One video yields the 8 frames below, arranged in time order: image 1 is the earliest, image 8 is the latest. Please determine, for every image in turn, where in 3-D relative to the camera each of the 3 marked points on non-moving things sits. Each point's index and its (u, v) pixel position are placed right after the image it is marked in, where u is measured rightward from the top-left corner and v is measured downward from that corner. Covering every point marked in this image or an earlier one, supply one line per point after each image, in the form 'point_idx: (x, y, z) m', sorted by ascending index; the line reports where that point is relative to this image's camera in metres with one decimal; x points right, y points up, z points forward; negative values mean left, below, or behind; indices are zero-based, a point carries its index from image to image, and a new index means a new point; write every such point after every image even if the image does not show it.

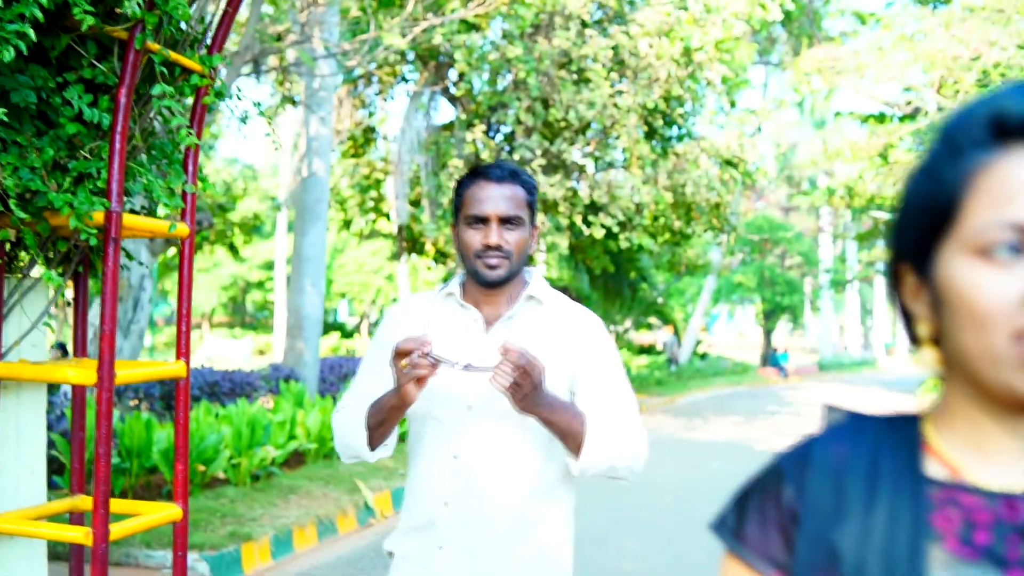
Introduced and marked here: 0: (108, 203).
0: (-1.1, +0.2, +2.8) m
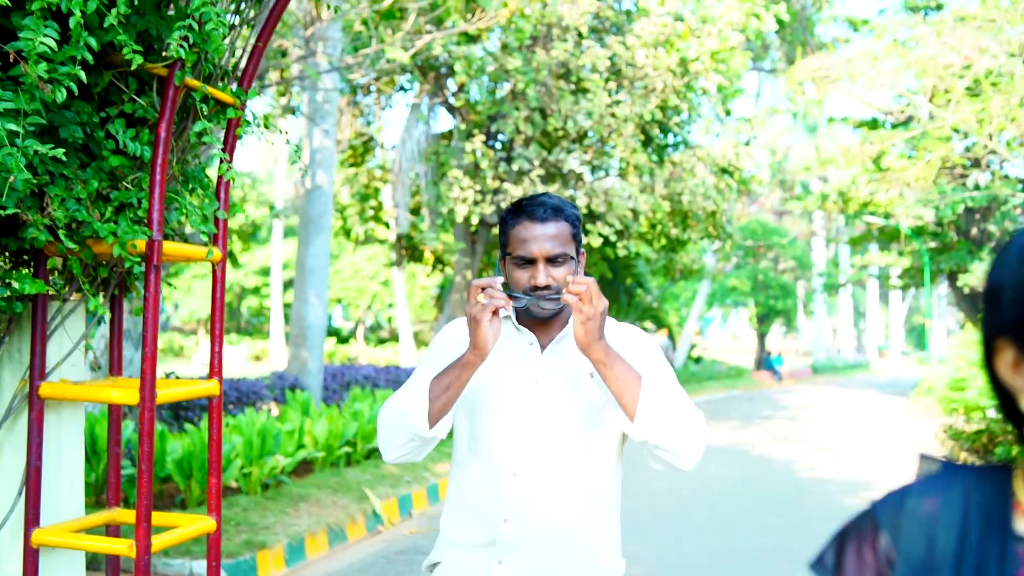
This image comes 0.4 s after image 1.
0: (-1.0, +0.2, +2.9) m
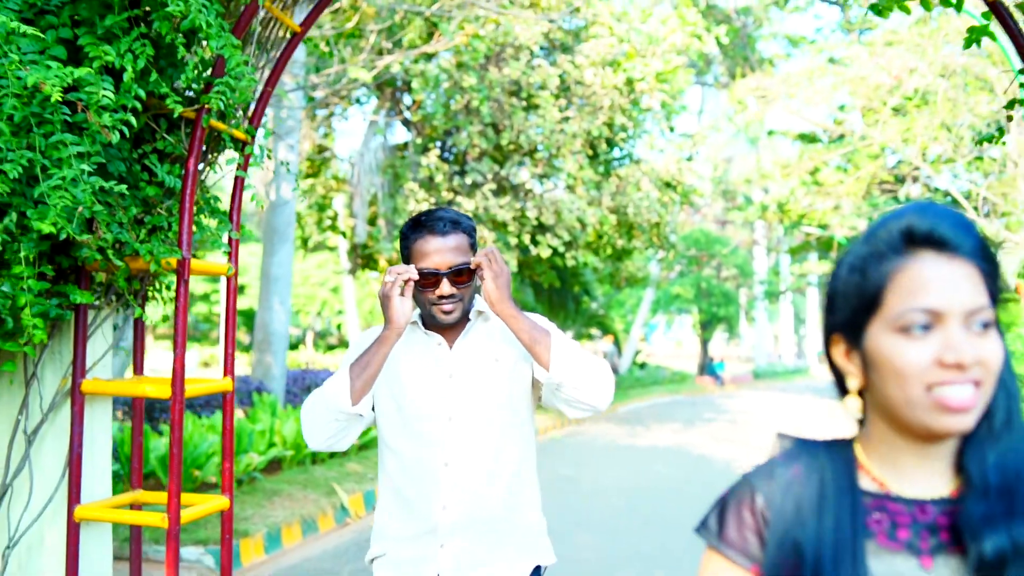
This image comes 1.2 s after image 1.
0: (-1.1, +0.1, +3.5) m
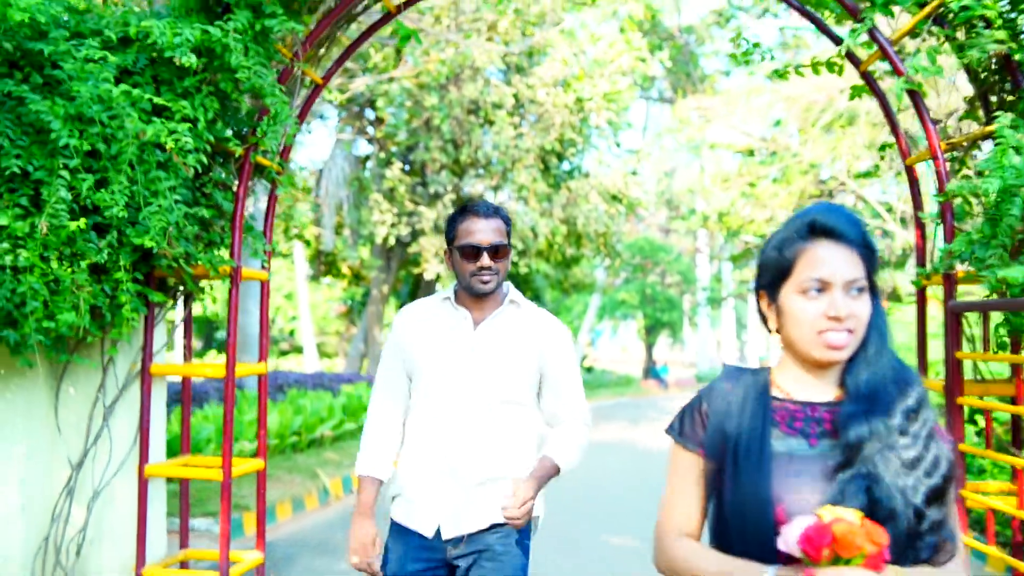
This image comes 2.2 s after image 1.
0: (-1.1, +0.1, +4.4) m
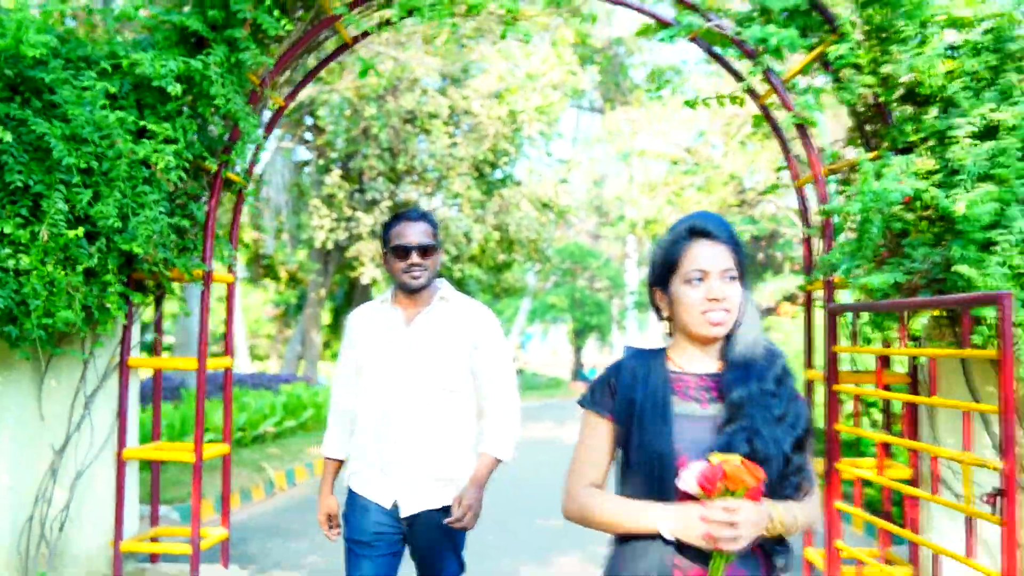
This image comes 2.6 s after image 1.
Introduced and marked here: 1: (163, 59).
0: (-1.4, +0.1, +4.9) m
1: (-1.5, +1.0, +4.6) m
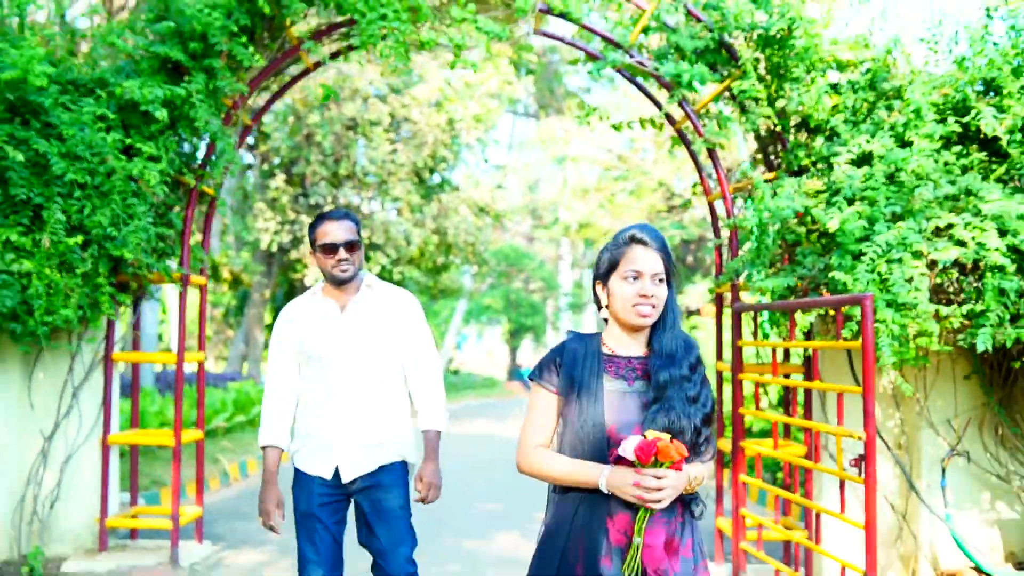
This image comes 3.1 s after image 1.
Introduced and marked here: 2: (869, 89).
0: (-1.7, +0.1, +5.5) m
1: (-1.7, +1.0, +5.1) m
2: (+1.7, +1.0, +5.2) m
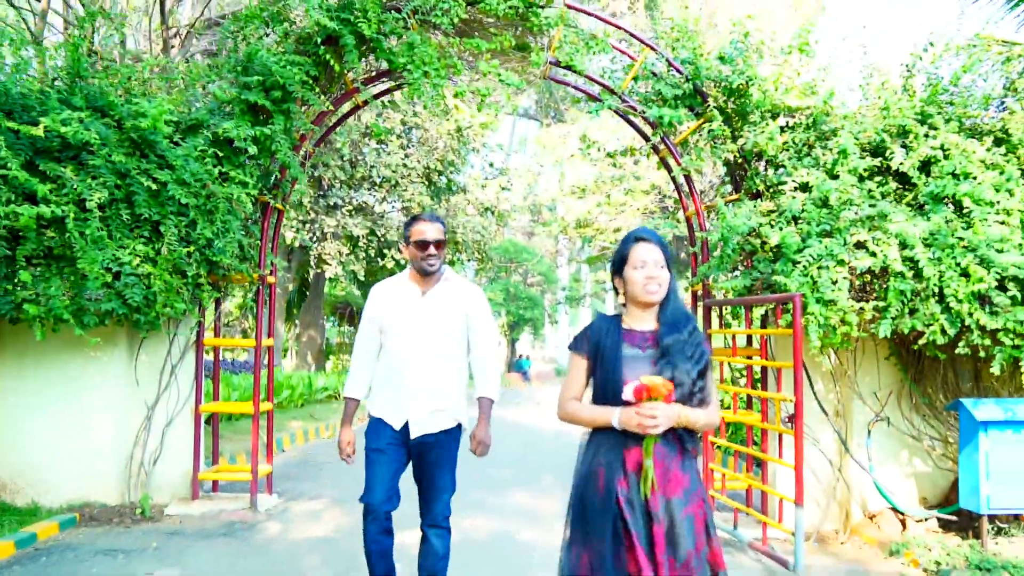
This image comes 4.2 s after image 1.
0: (-1.6, +0.1, +6.8) m
1: (-1.6, +1.0, +6.5) m
2: (+1.8, +1.0, +6.5) m
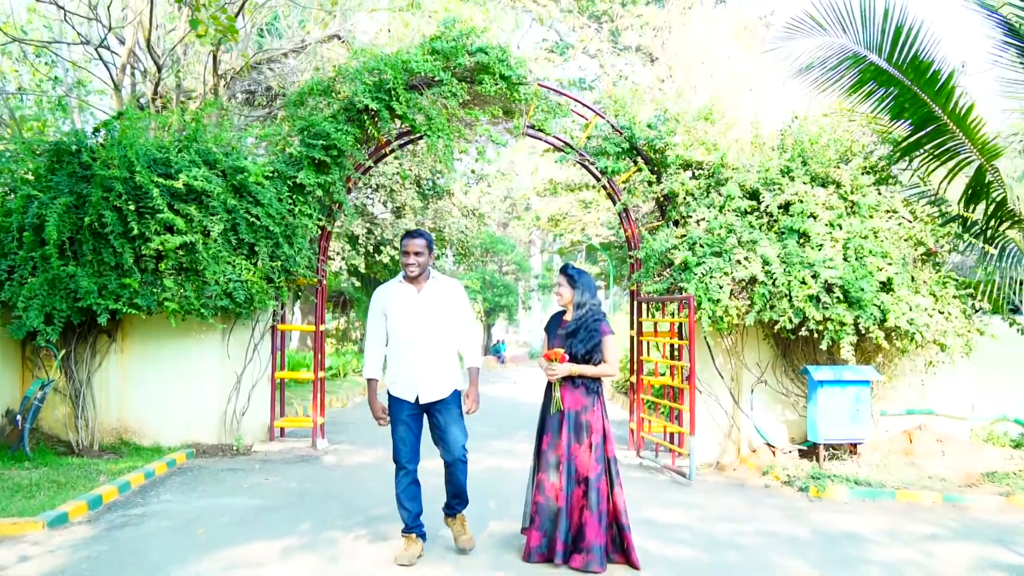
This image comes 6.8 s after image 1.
0: (-1.7, +0.1, +9.5) m
1: (-1.7, +1.0, +9.2) m
2: (+1.7, +0.9, +9.3) m
